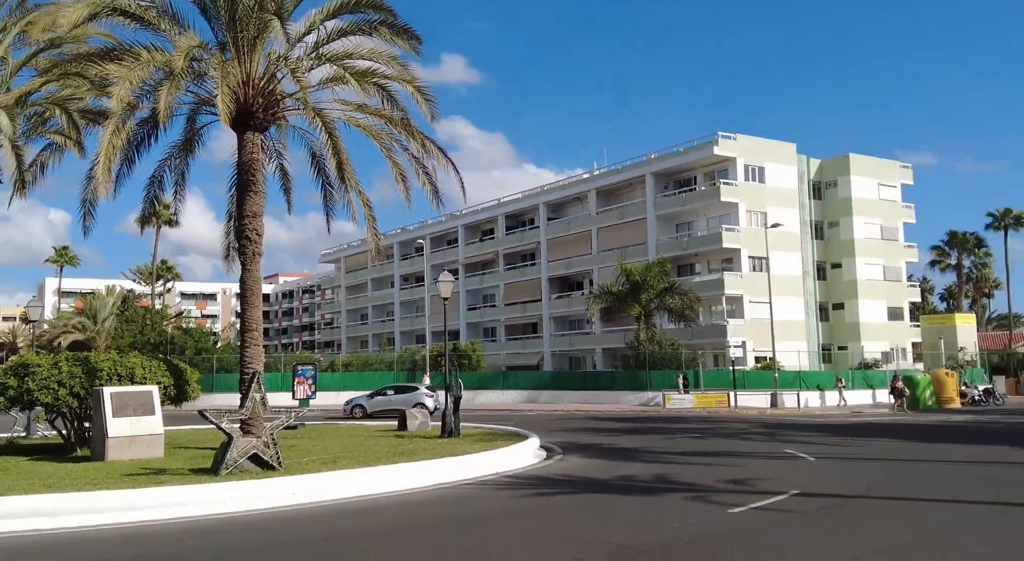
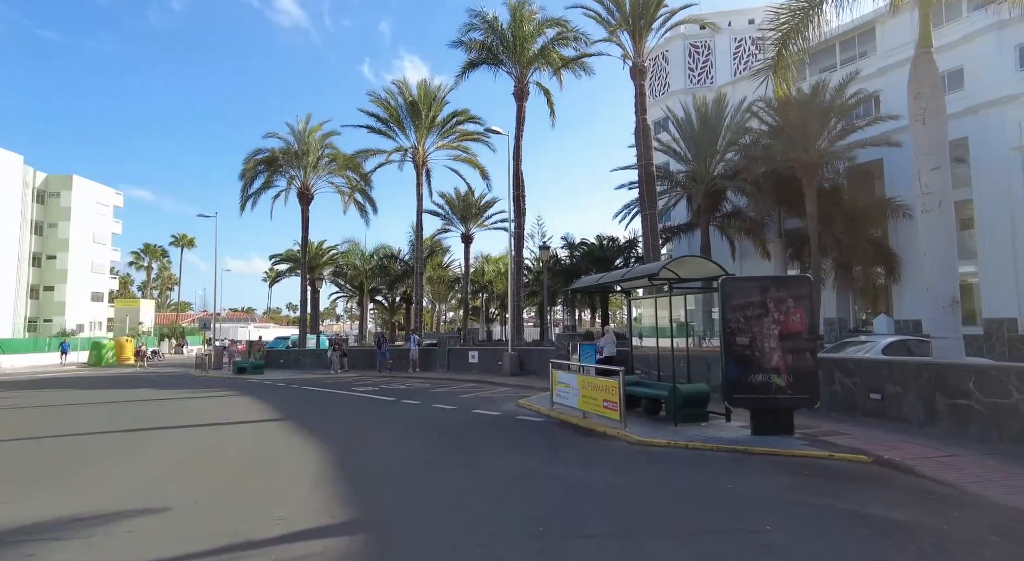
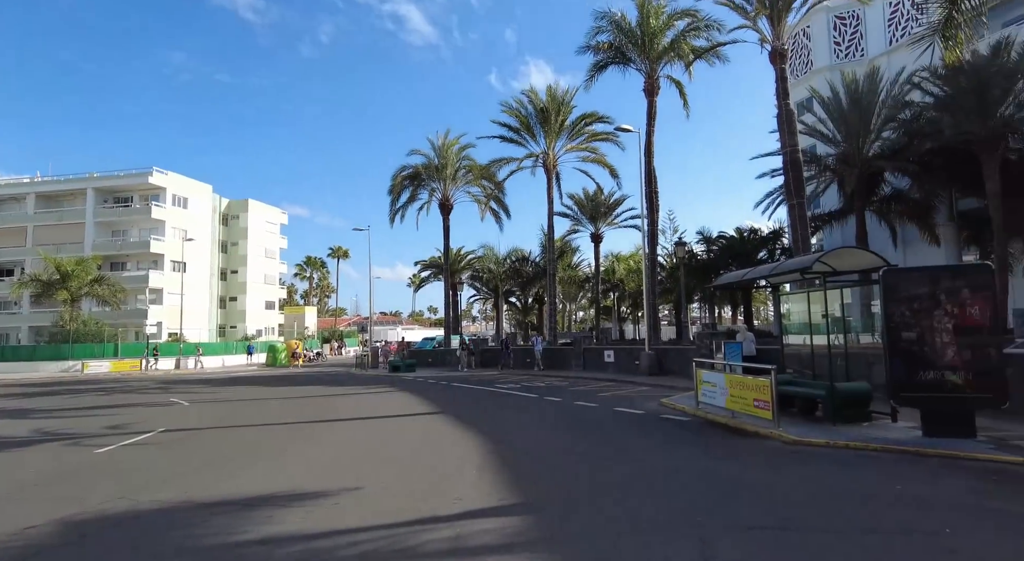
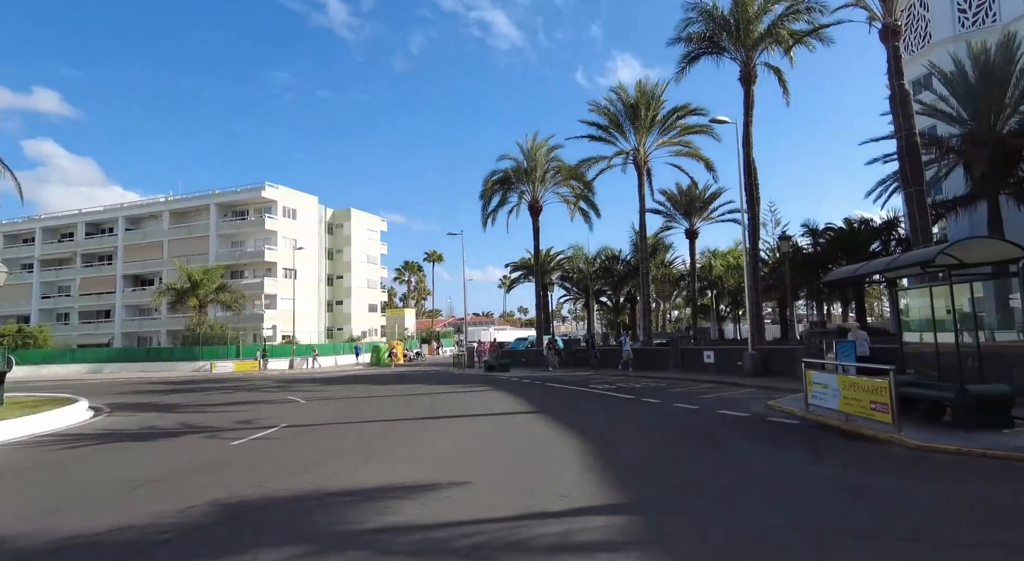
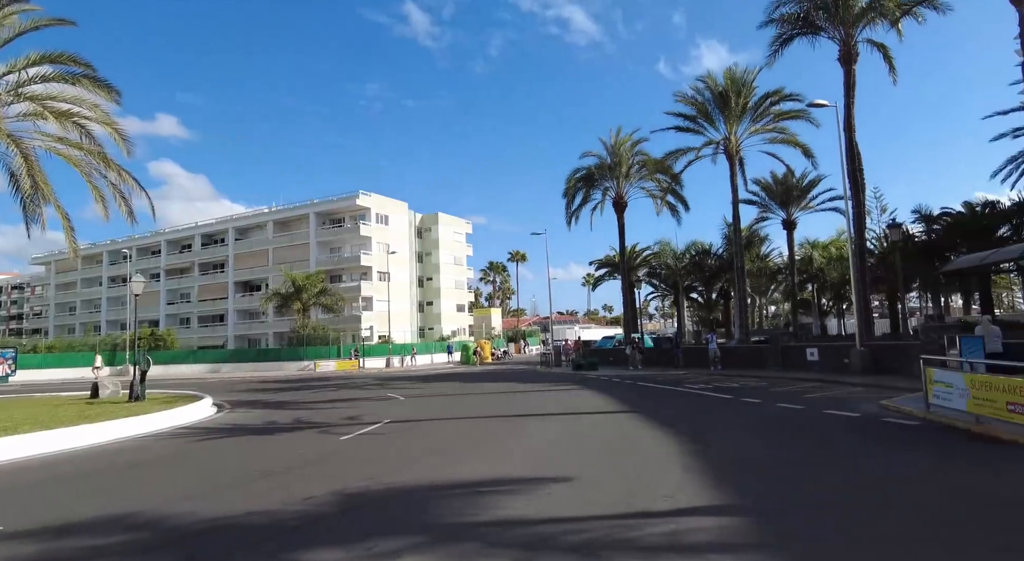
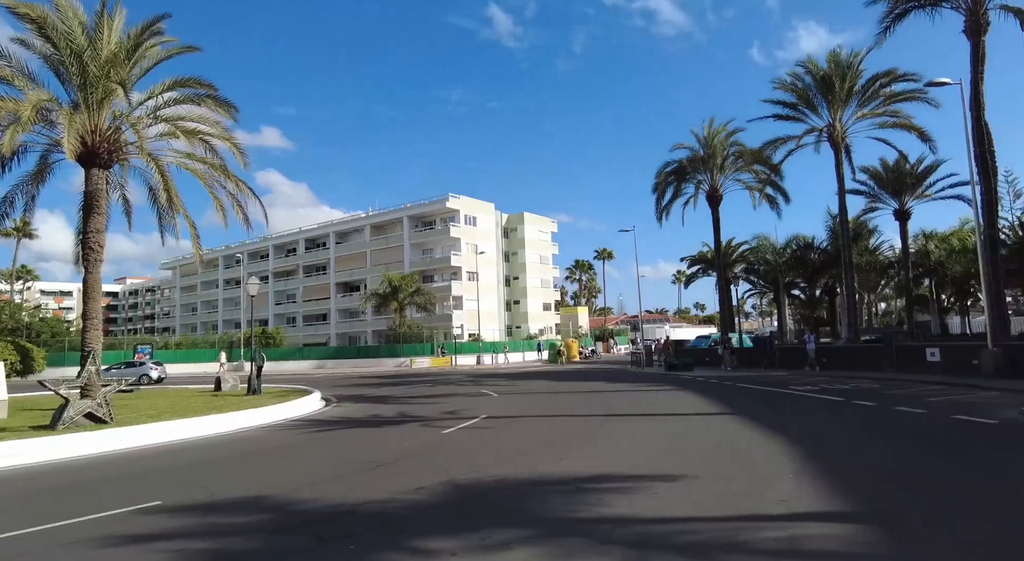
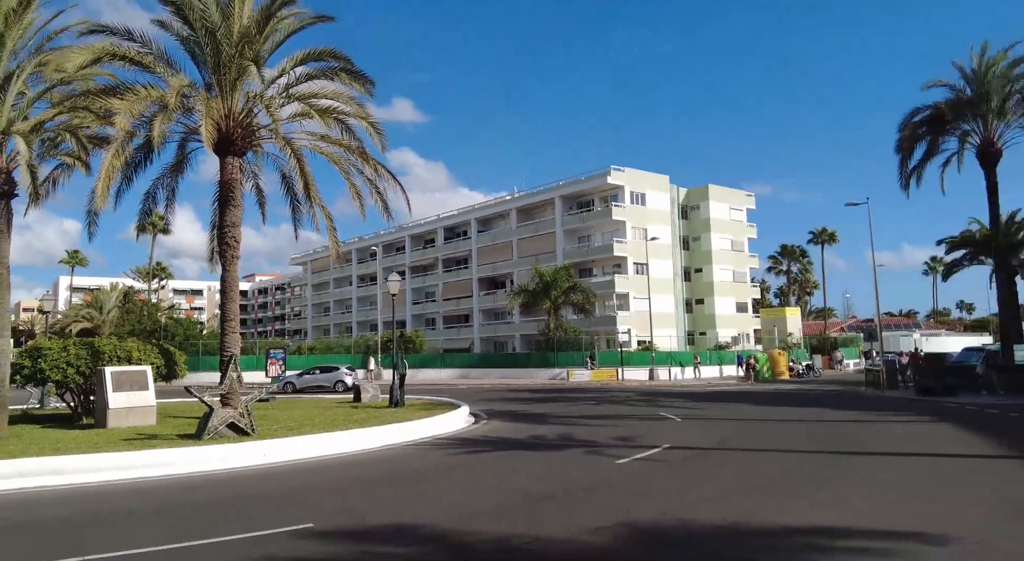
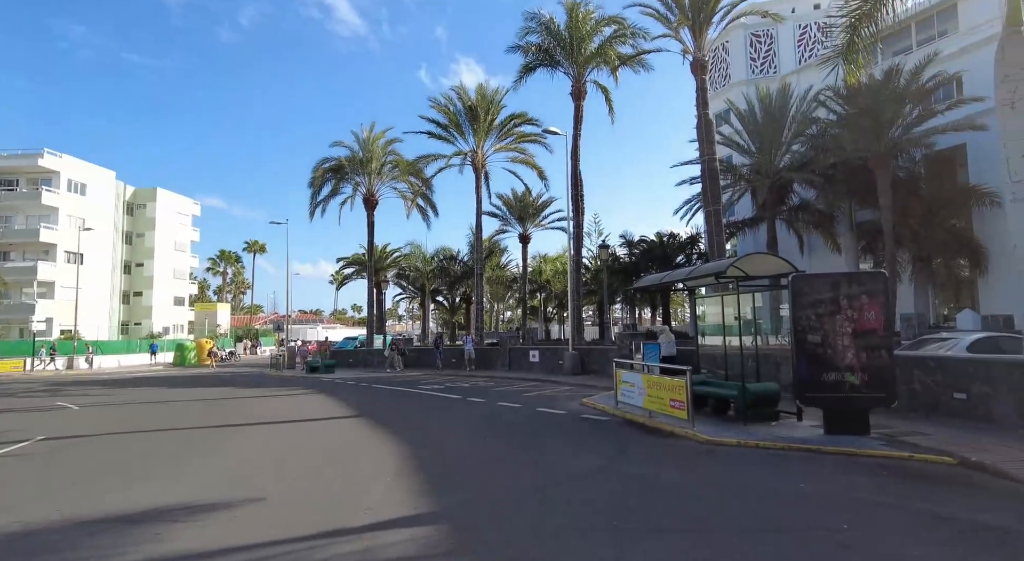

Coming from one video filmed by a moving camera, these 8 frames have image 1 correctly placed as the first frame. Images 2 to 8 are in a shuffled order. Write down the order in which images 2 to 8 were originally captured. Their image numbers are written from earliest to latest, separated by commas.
7, 6, 5, 4, 3, 8, 2
